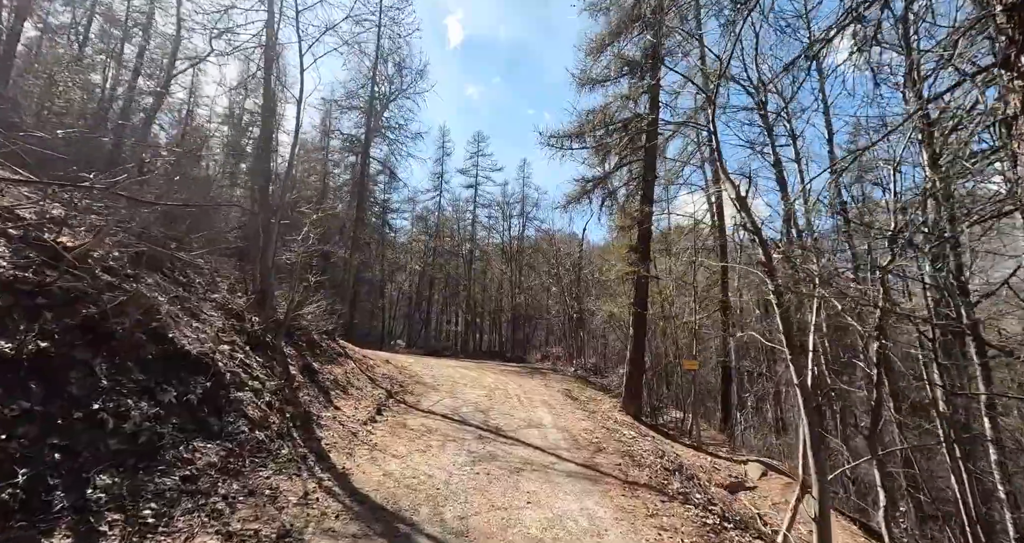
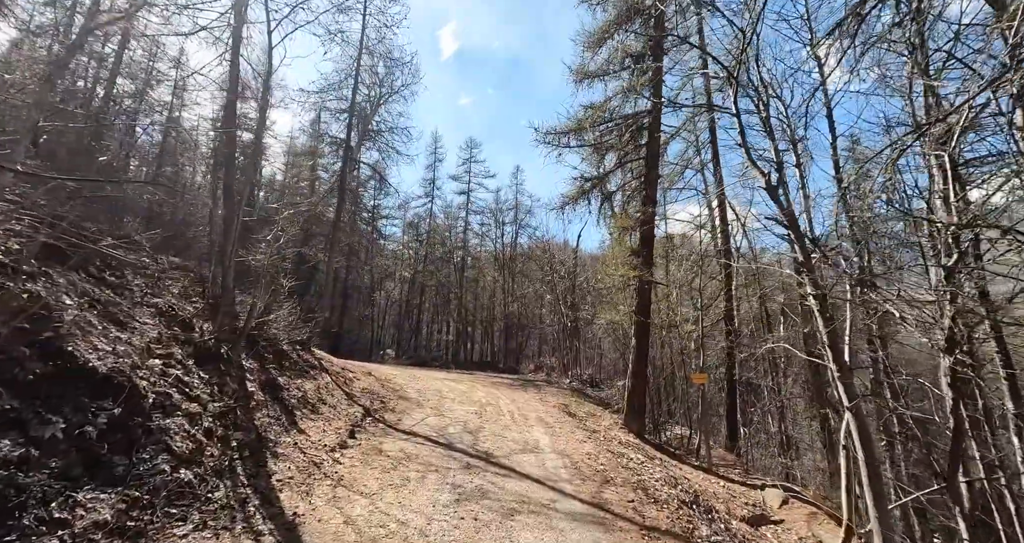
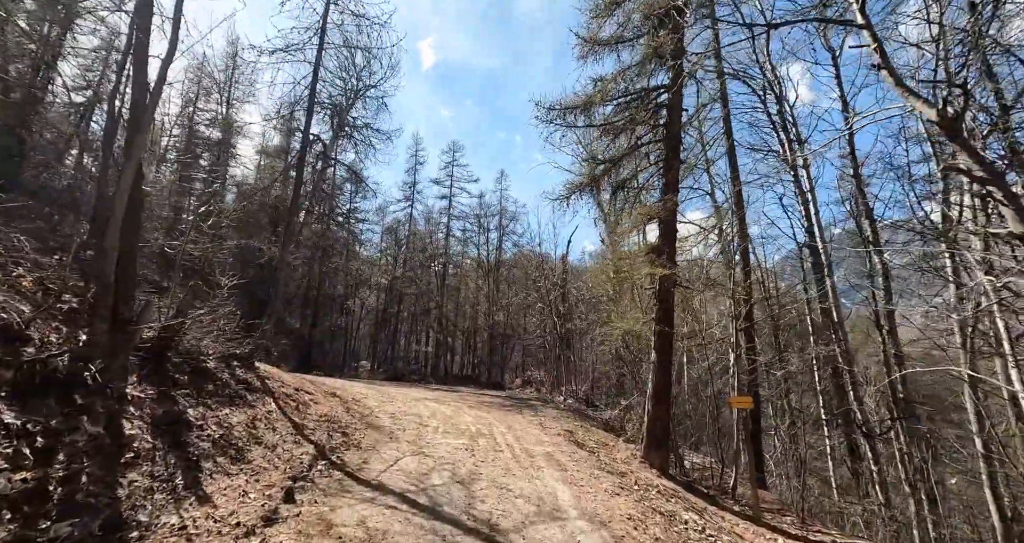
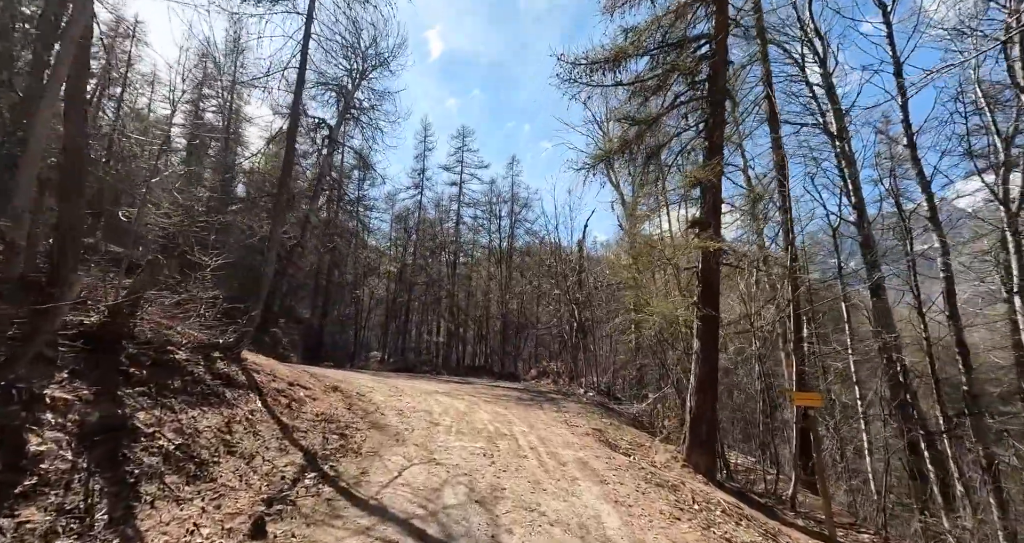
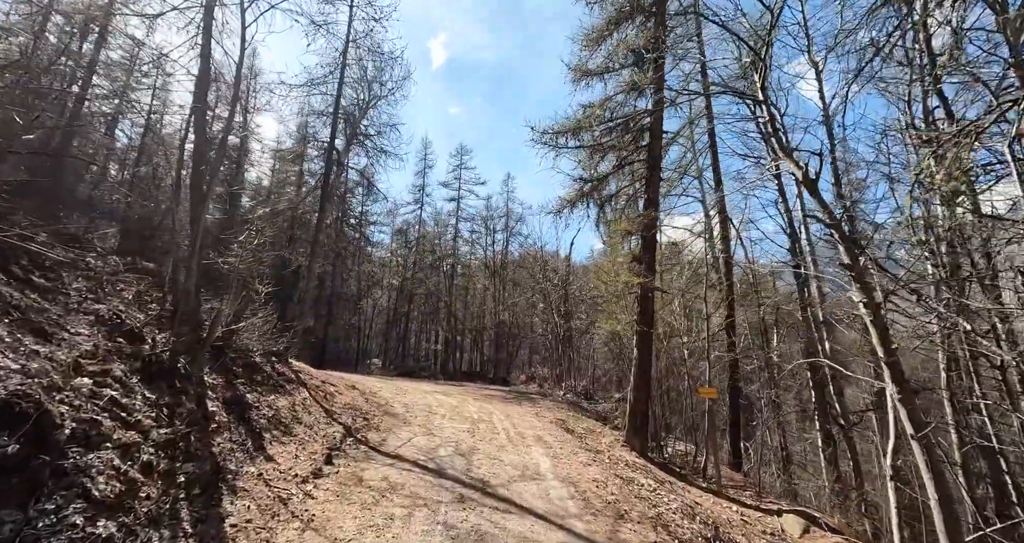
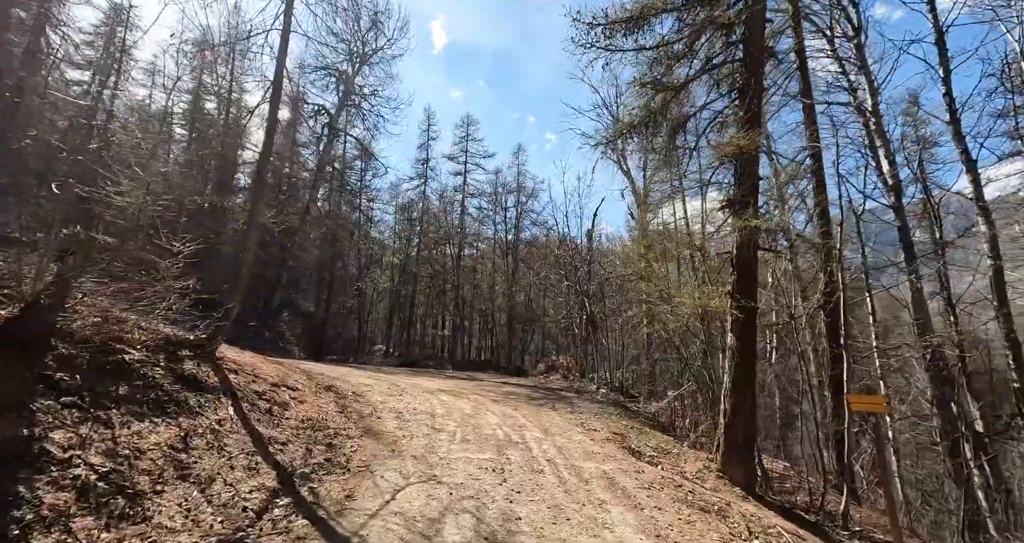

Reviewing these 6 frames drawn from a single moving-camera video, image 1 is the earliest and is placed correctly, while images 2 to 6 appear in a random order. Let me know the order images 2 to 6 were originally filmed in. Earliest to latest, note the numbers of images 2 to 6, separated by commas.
2, 5, 3, 4, 6
